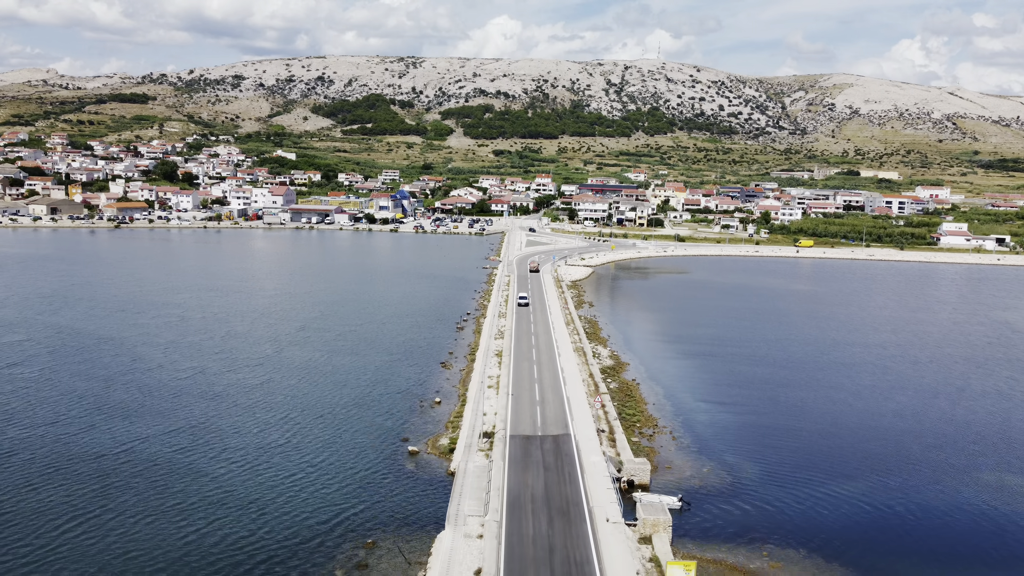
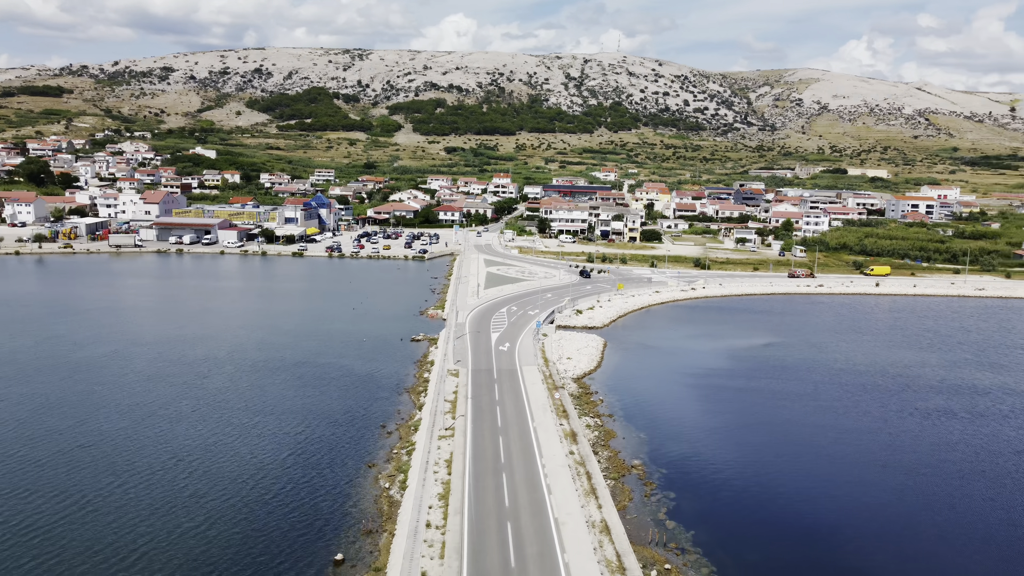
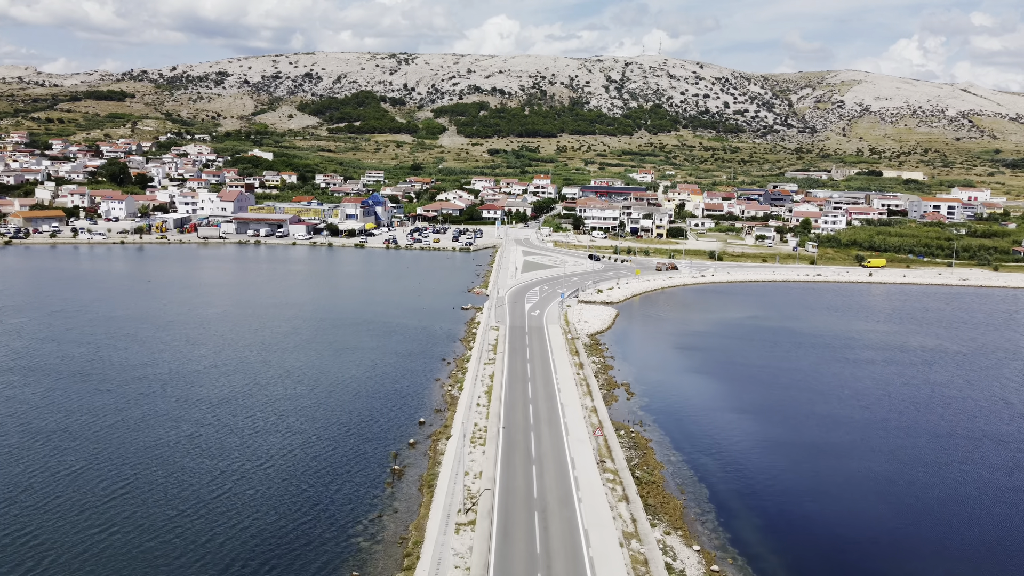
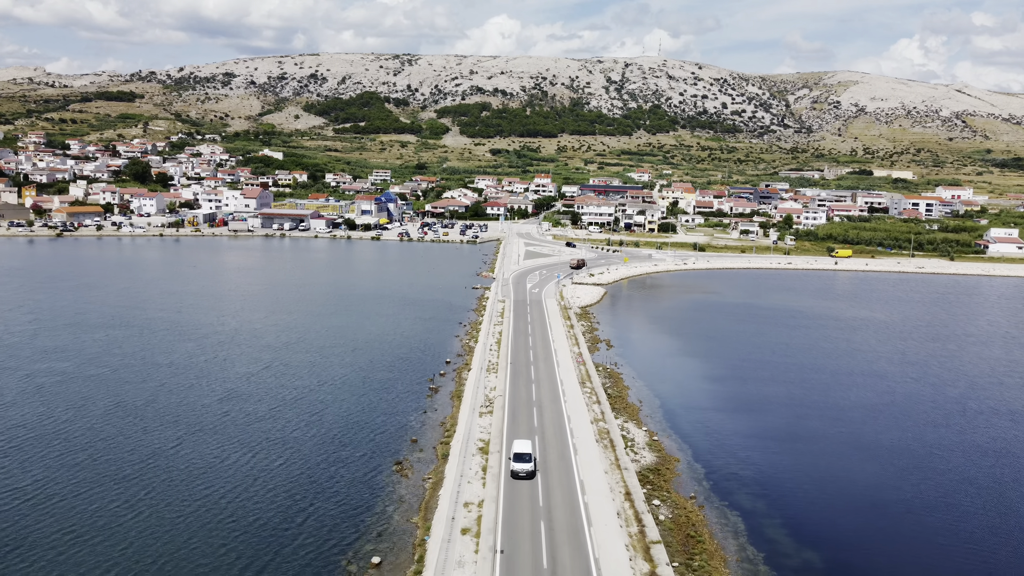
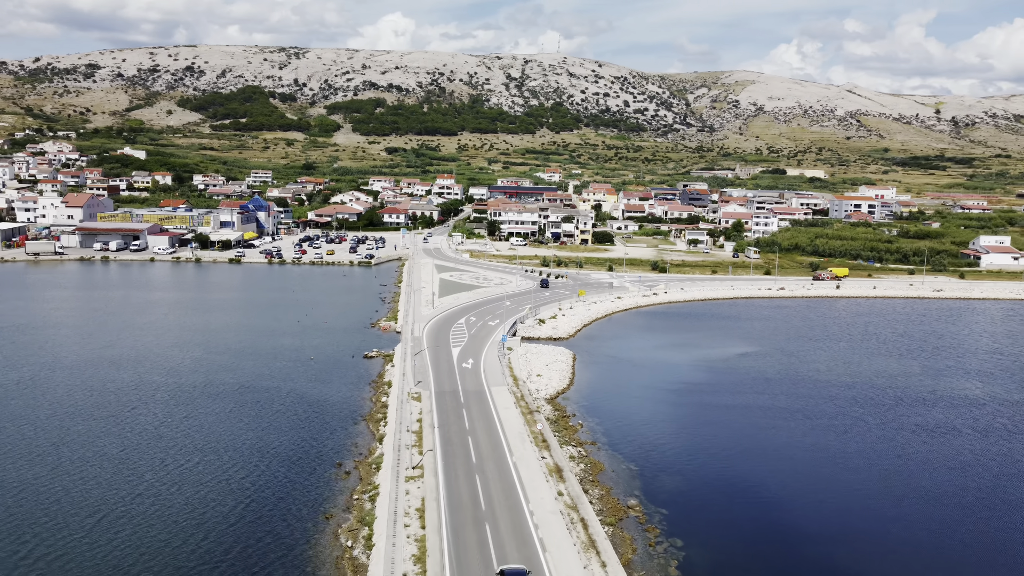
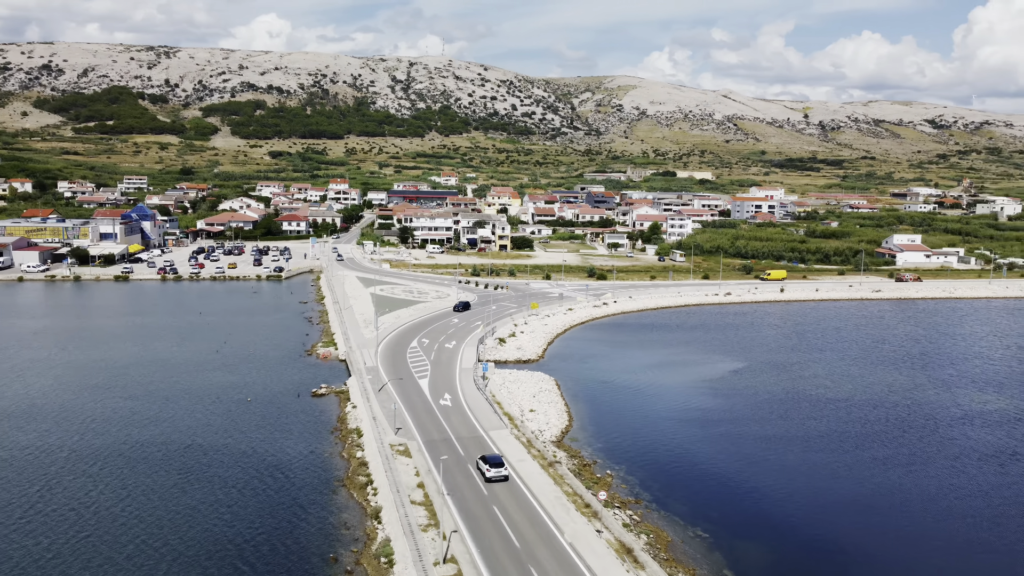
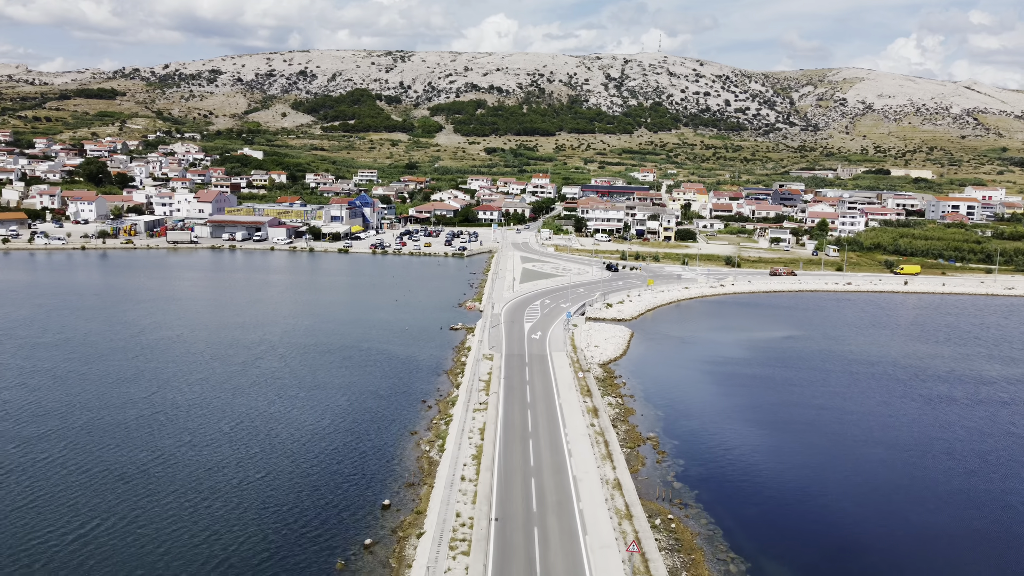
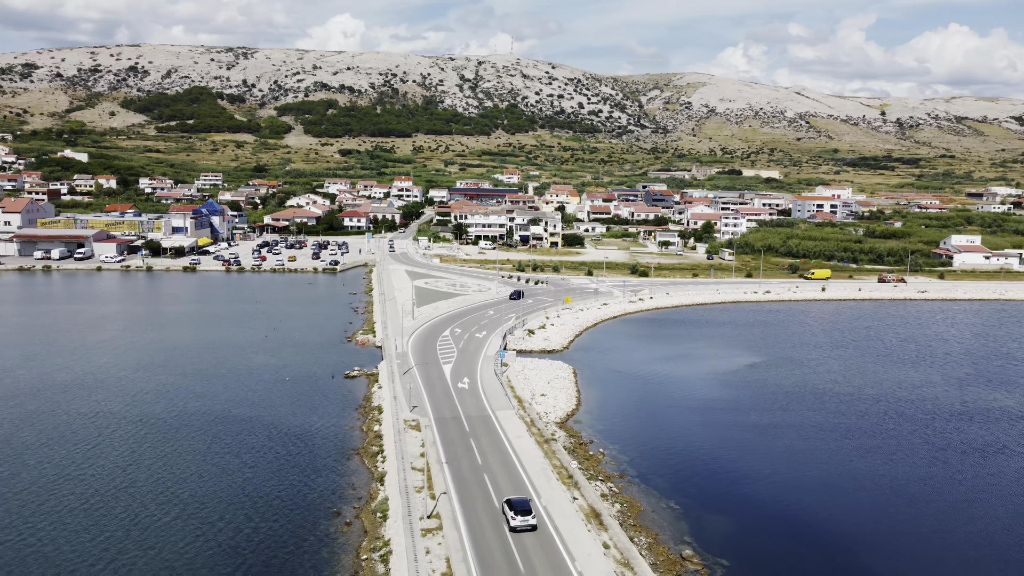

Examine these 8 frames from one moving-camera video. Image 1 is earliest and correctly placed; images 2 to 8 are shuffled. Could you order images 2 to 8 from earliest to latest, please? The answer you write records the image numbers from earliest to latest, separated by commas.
4, 3, 7, 2, 5, 8, 6
